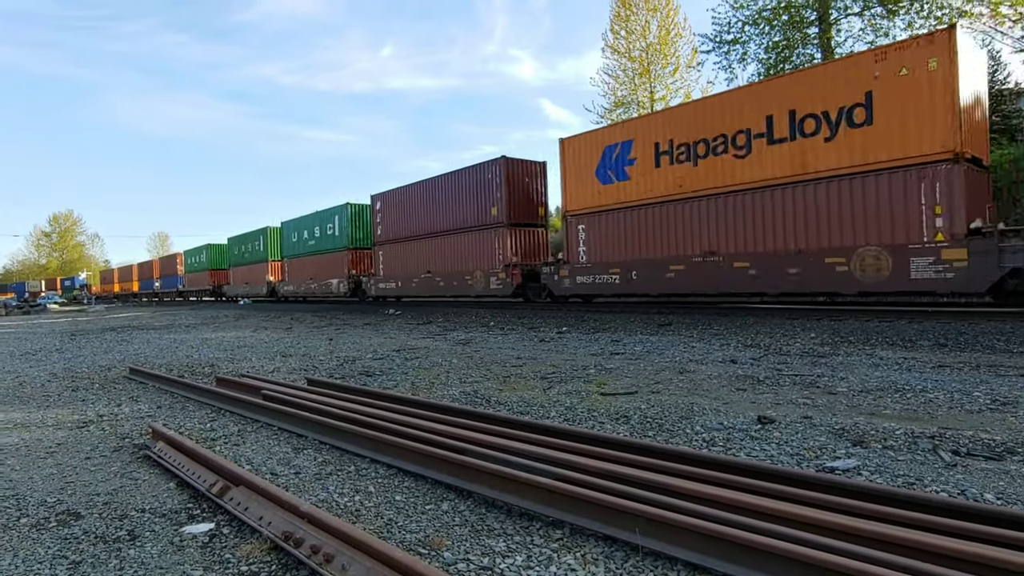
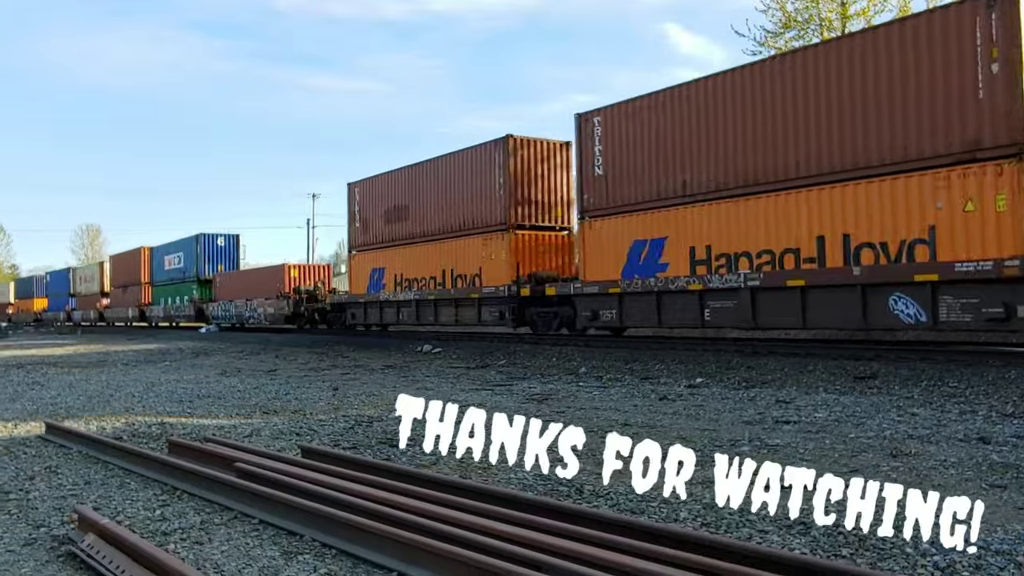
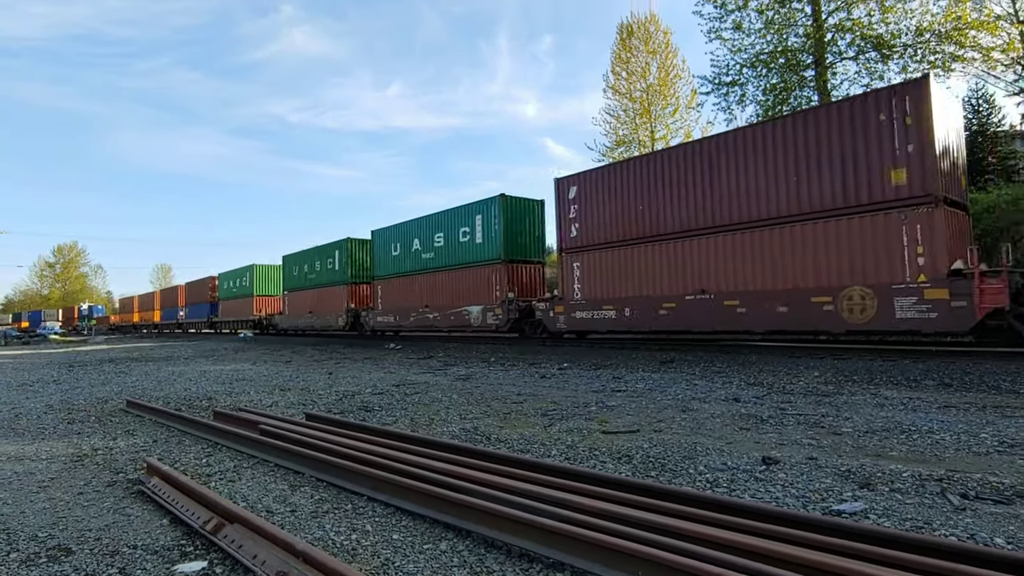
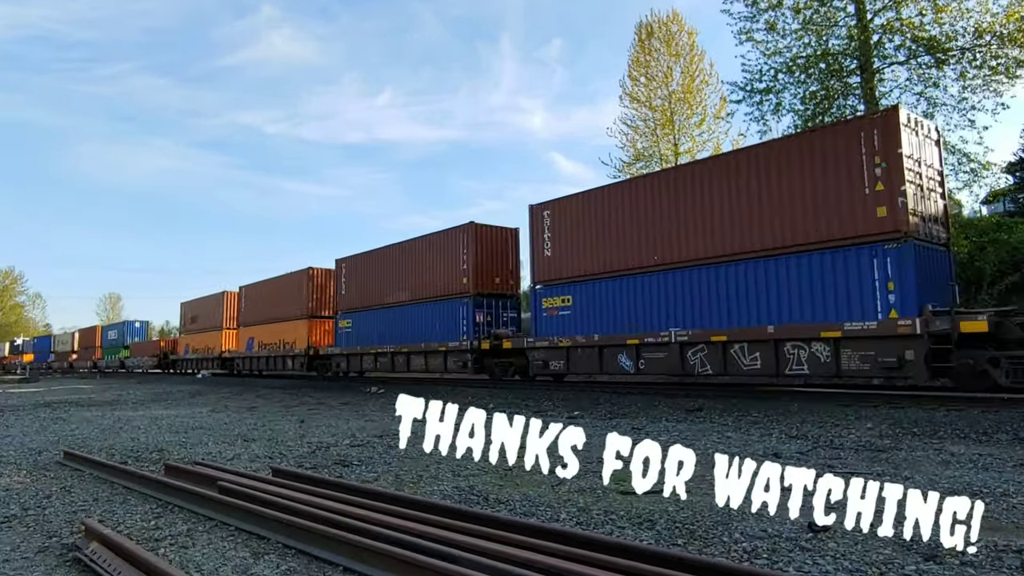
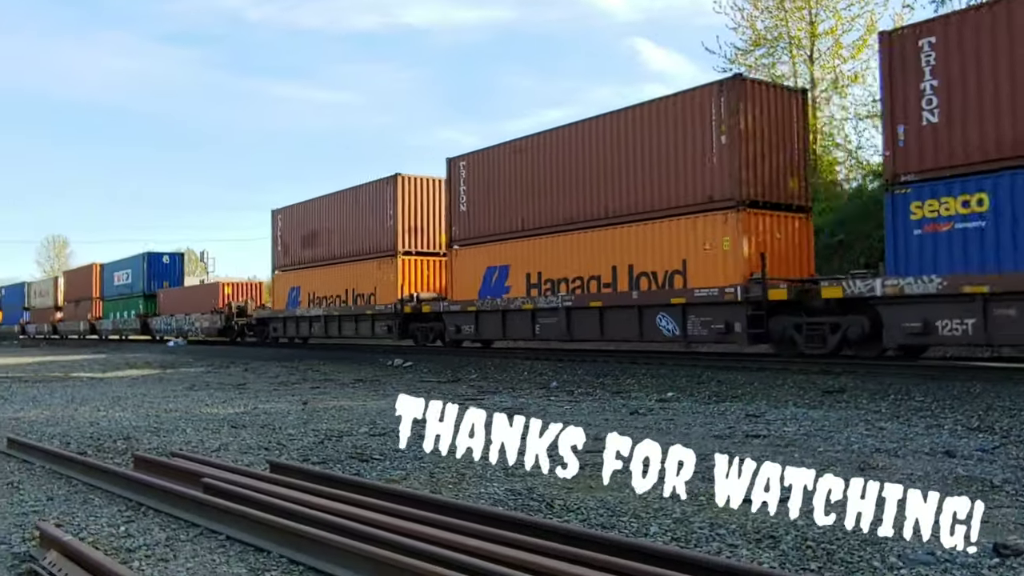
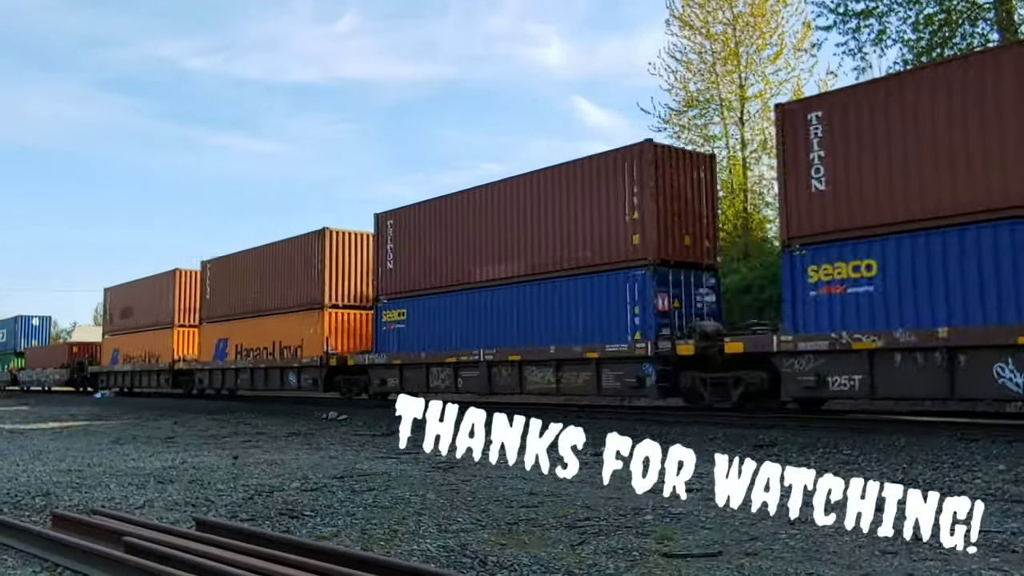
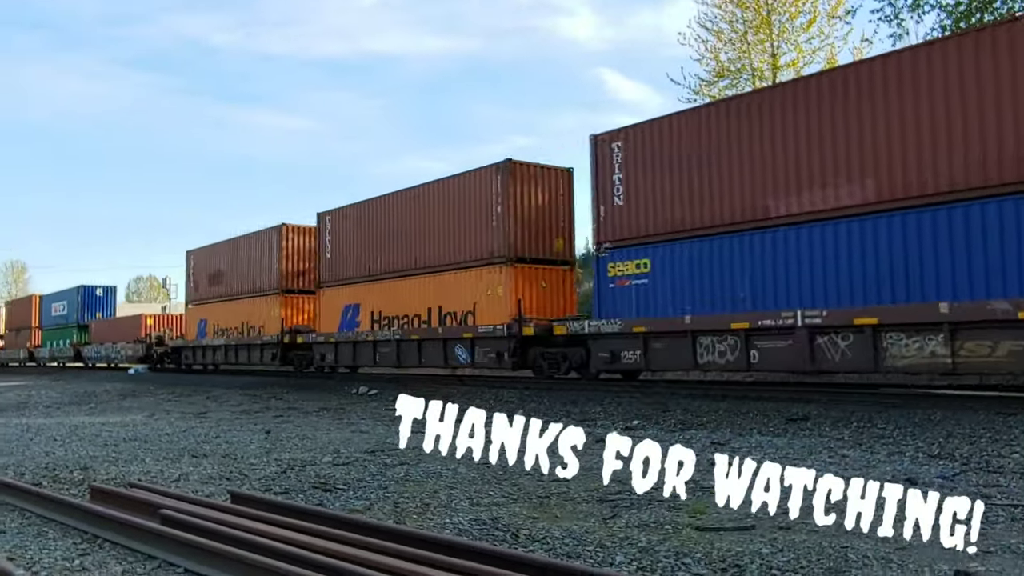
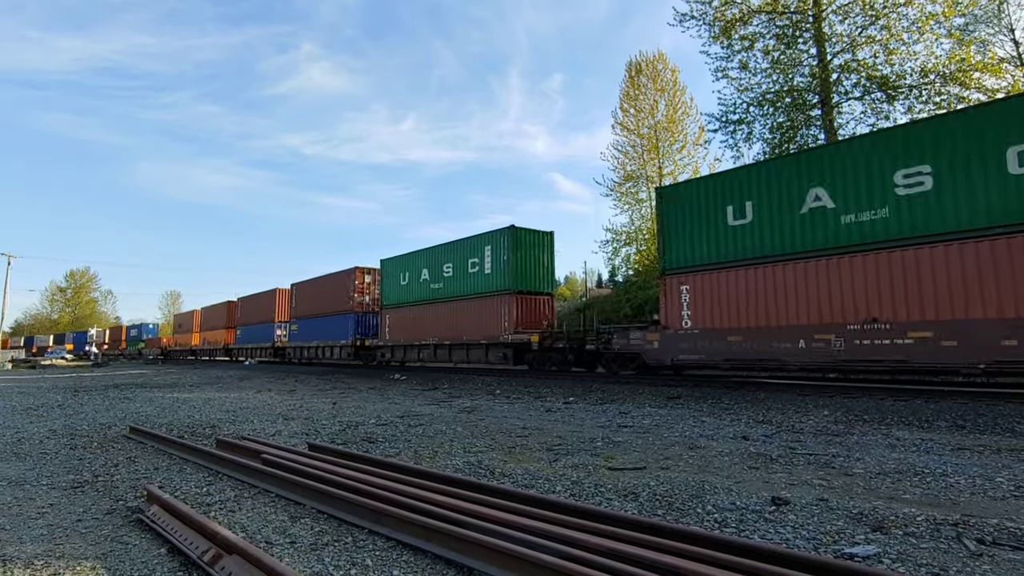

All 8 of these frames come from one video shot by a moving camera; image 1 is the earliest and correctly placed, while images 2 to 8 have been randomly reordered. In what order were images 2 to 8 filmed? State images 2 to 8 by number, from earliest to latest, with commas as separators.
3, 8, 4, 6, 7, 5, 2
